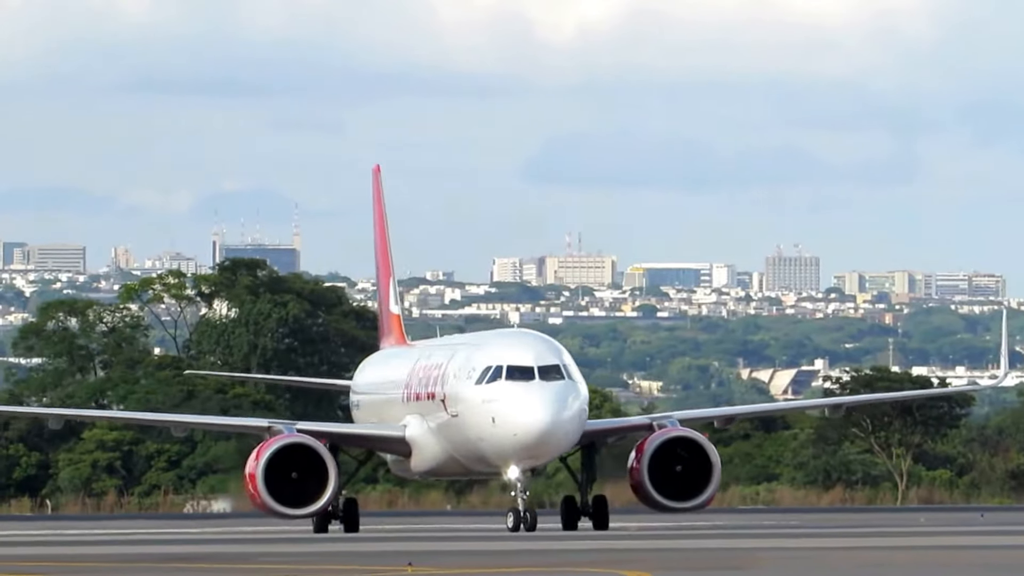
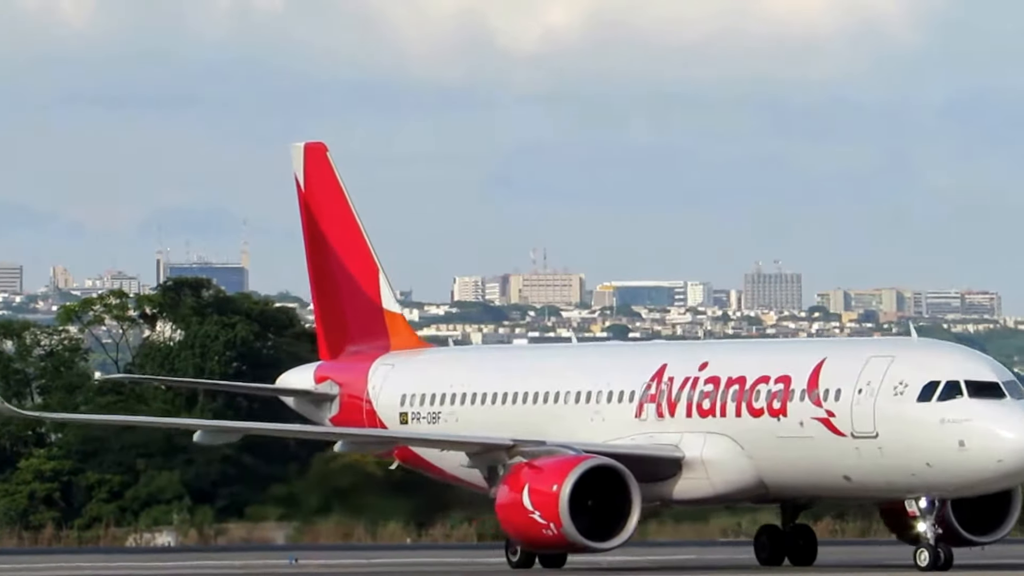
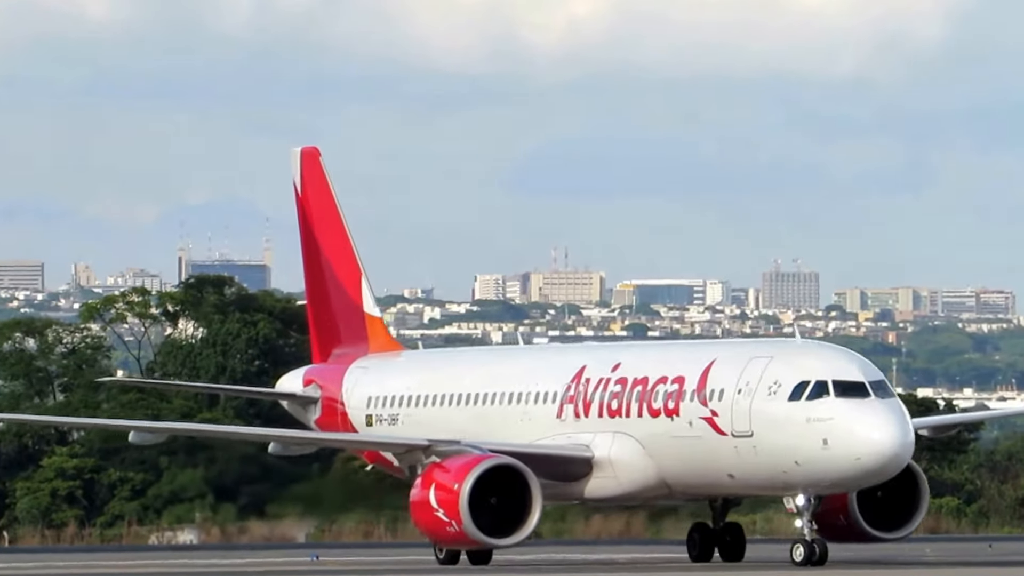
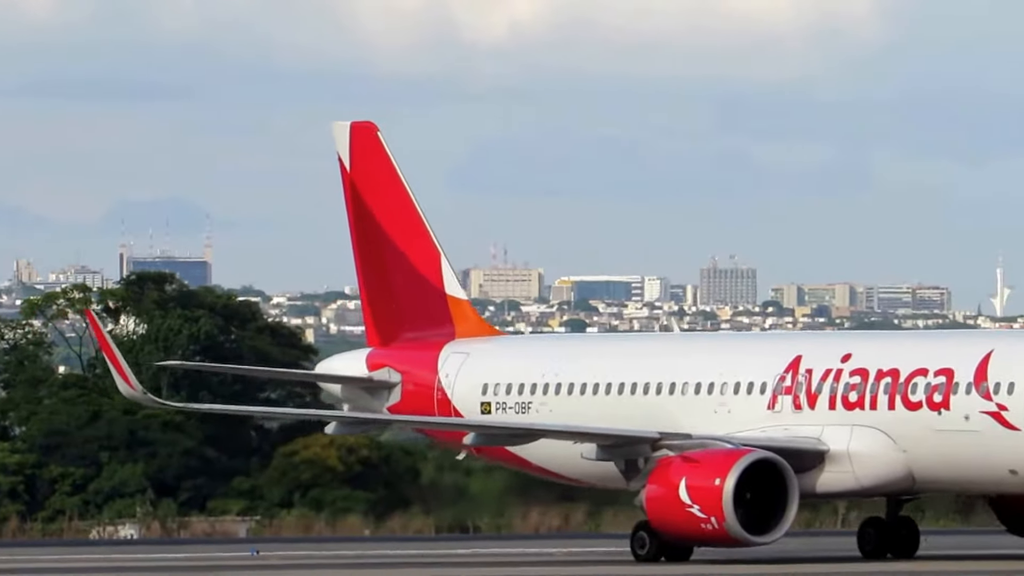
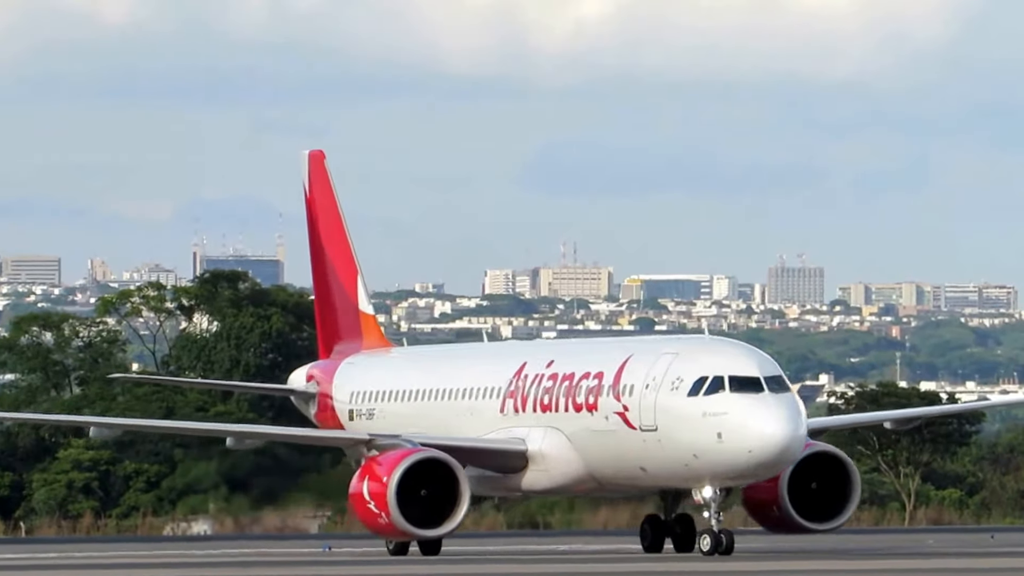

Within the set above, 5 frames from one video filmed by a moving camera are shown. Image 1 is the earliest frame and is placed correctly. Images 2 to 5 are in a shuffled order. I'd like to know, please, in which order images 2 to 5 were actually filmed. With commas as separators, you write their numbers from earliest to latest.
5, 3, 2, 4
